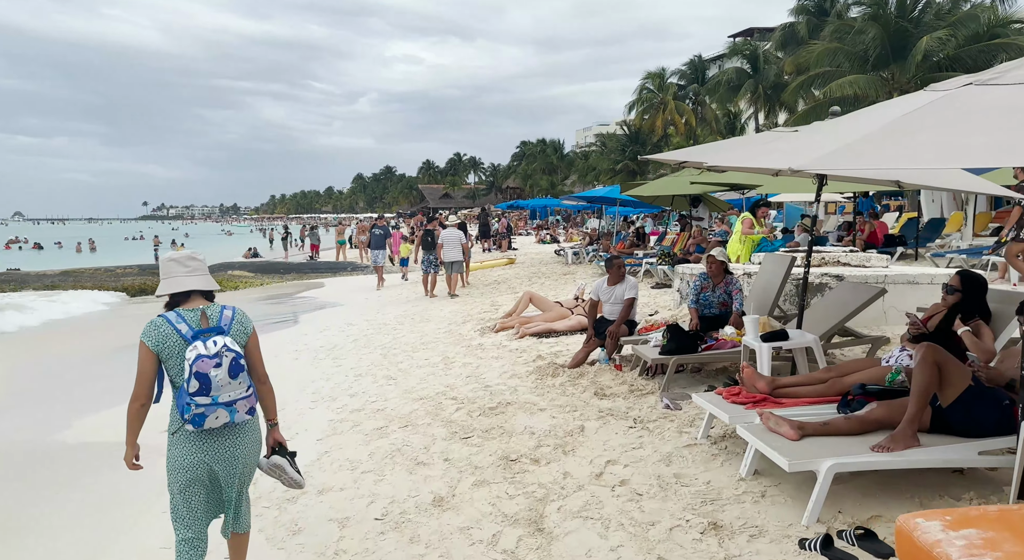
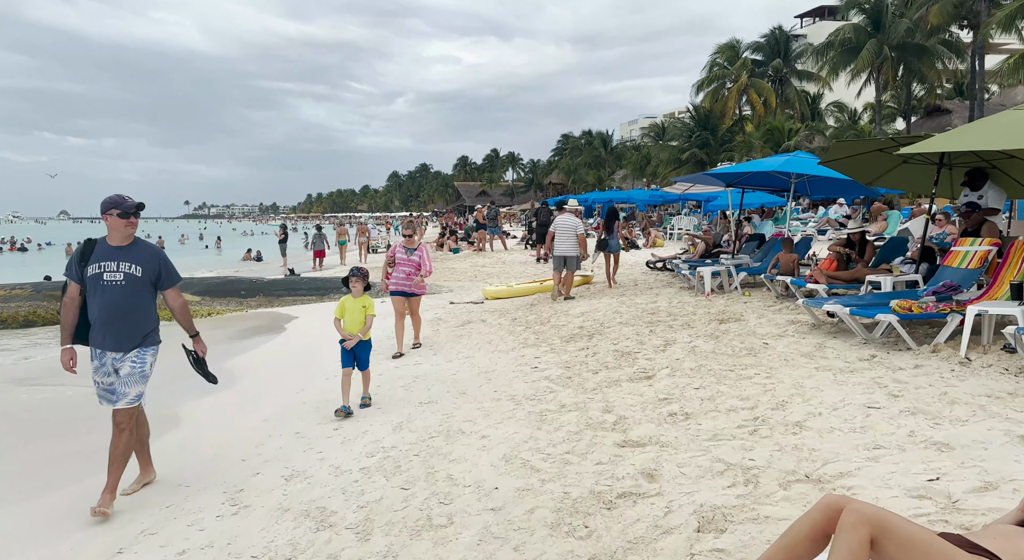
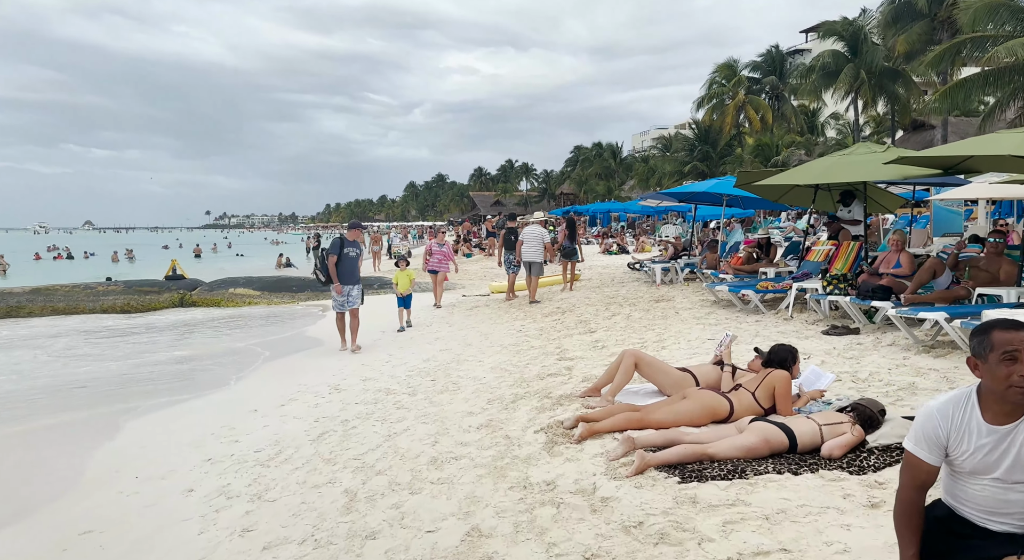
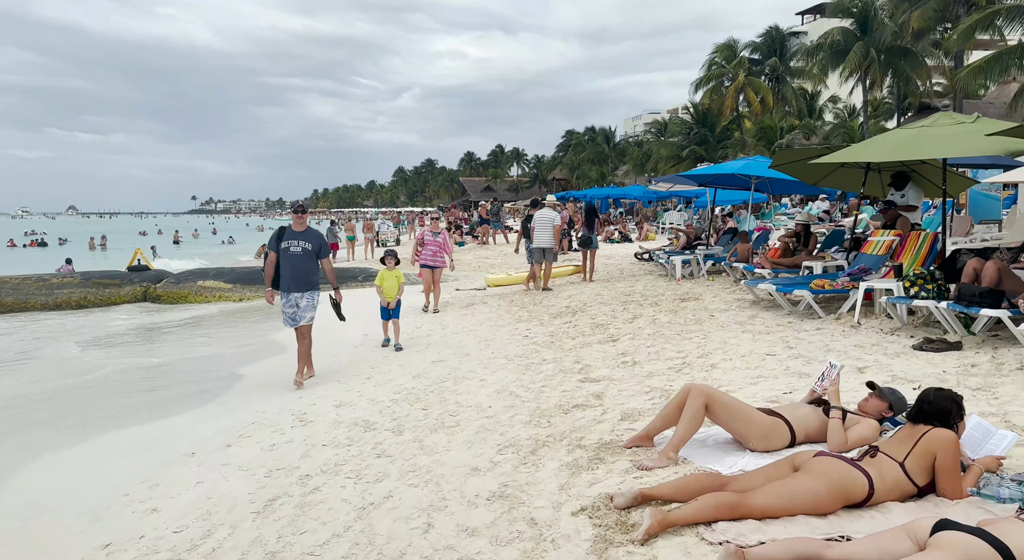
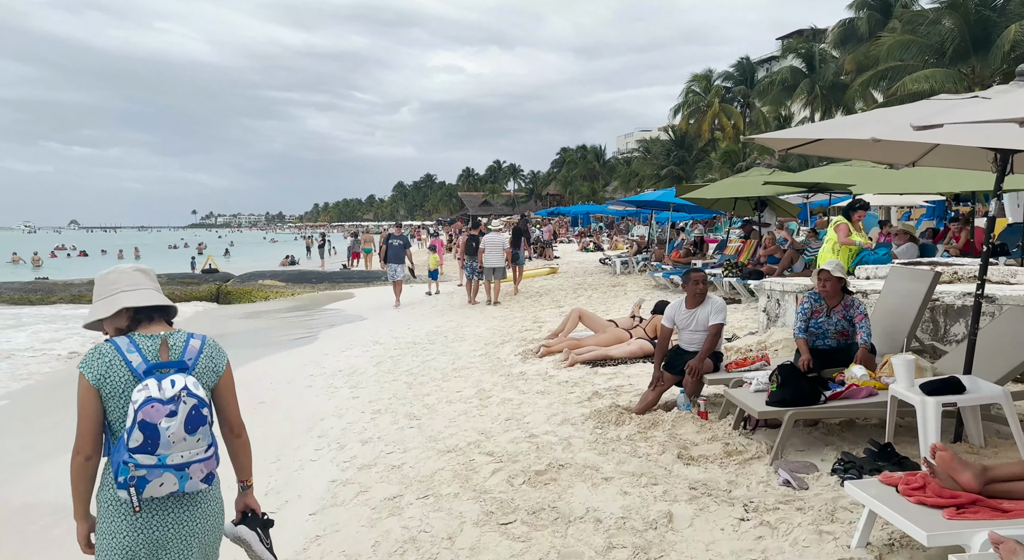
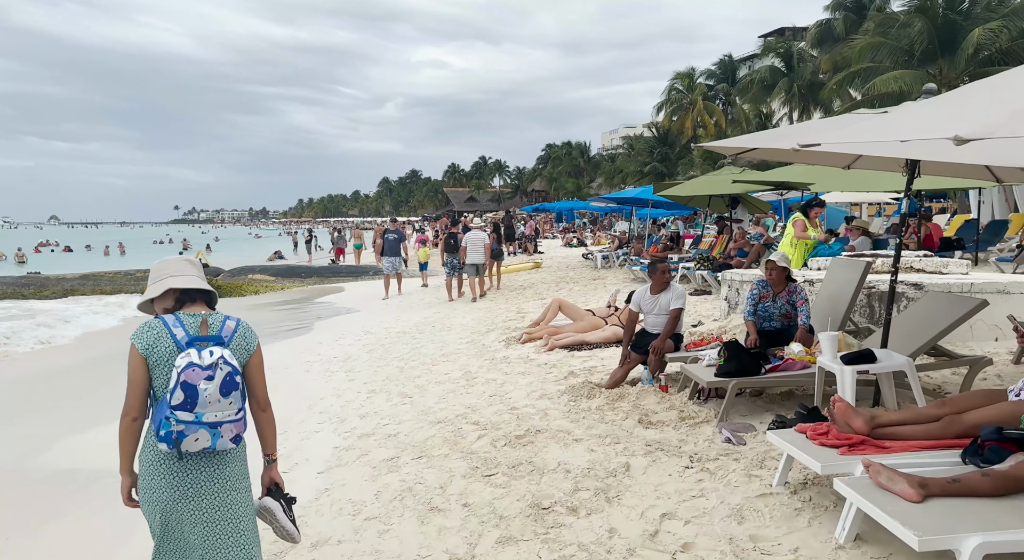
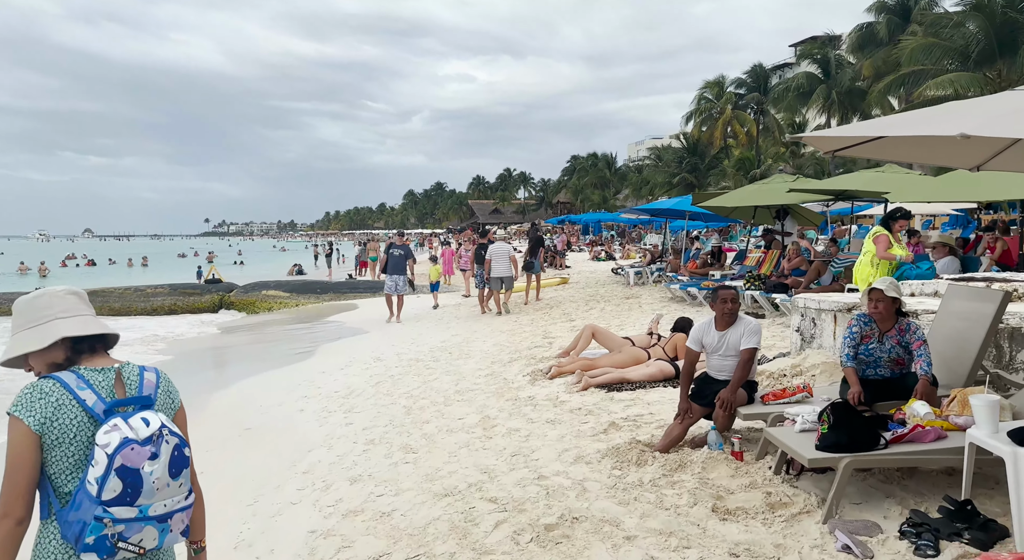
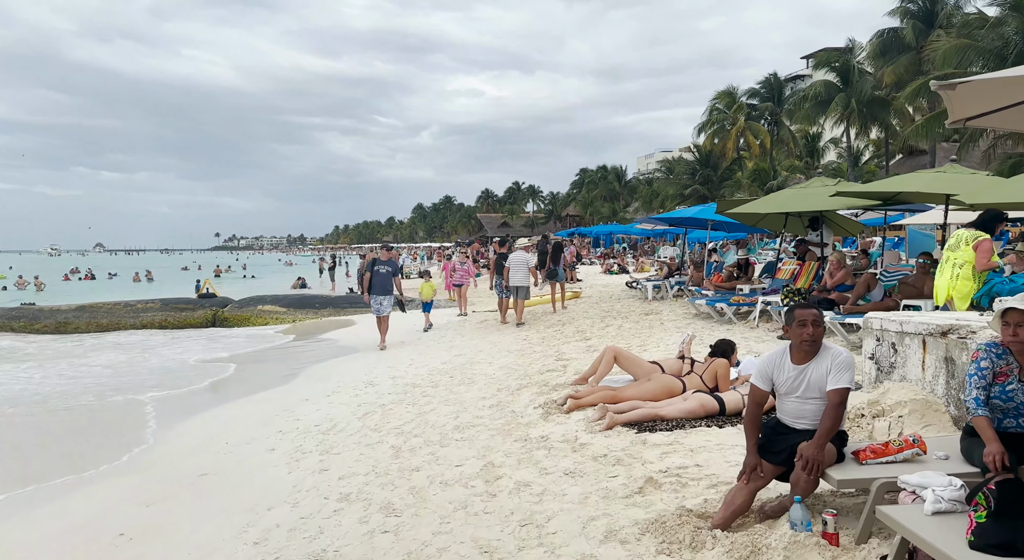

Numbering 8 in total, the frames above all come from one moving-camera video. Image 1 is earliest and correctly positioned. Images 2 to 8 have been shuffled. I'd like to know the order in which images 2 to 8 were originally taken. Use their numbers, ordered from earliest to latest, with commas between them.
6, 5, 7, 8, 3, 4, 2
